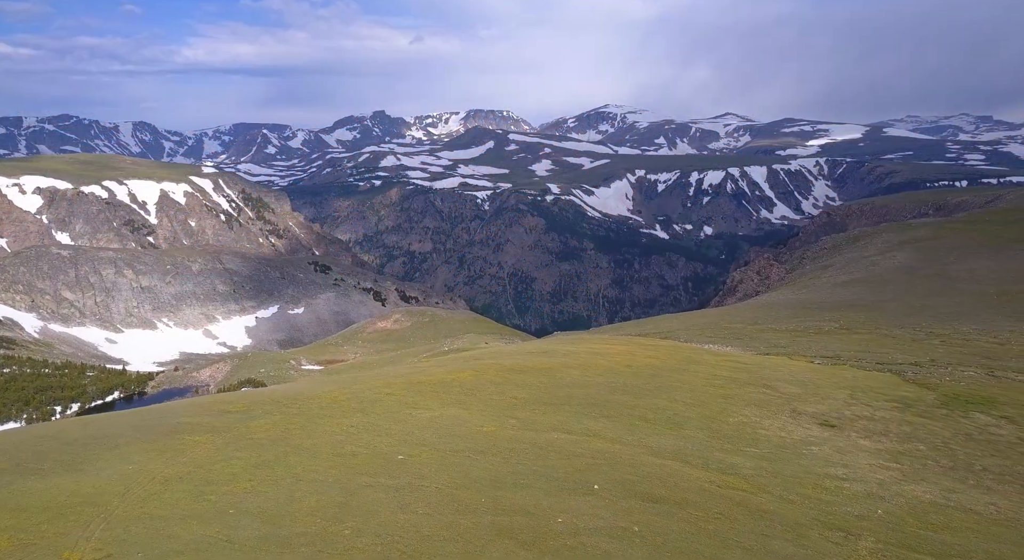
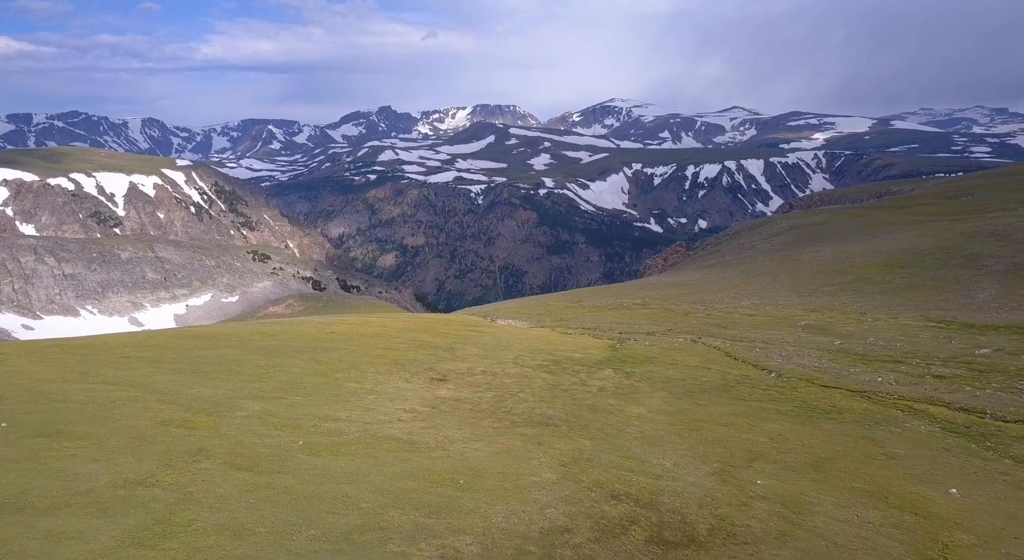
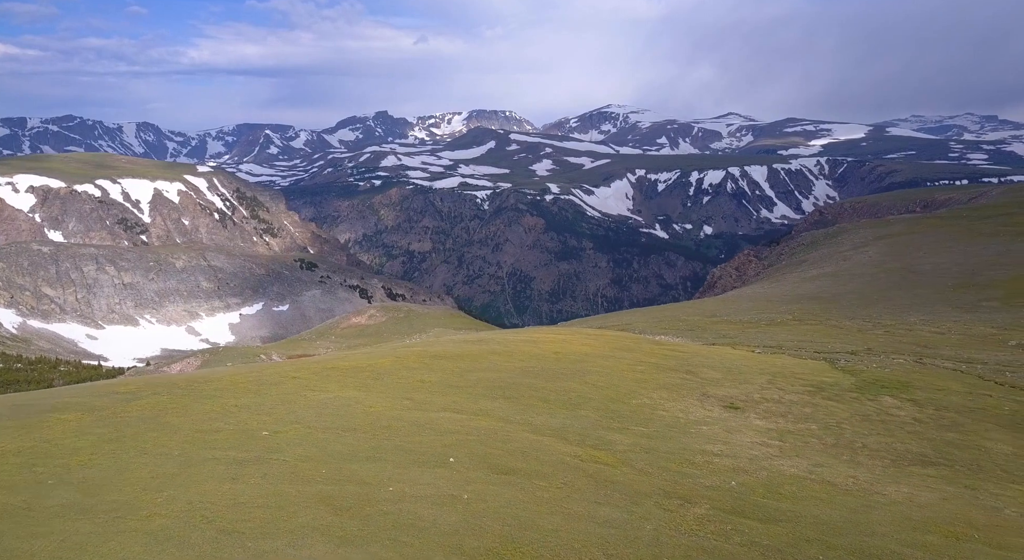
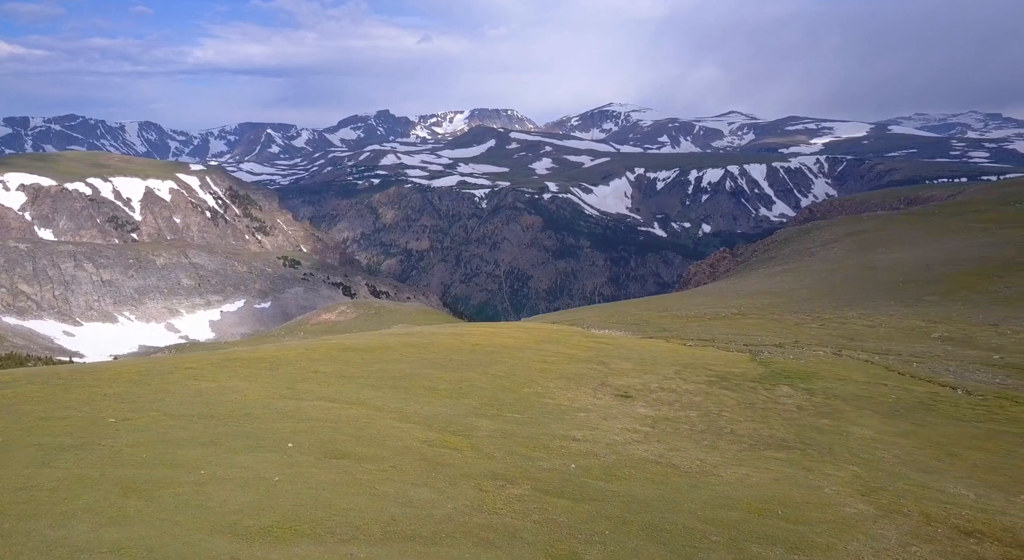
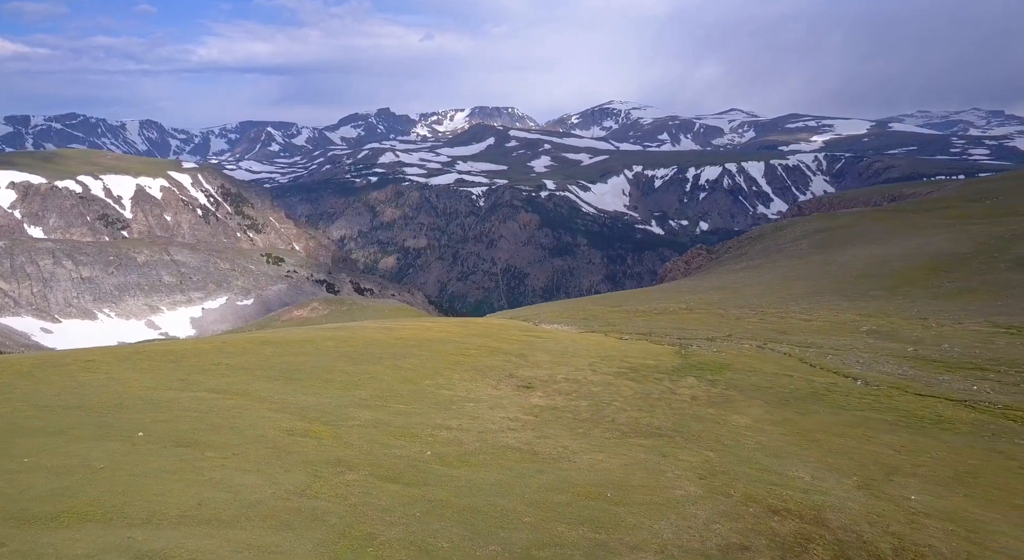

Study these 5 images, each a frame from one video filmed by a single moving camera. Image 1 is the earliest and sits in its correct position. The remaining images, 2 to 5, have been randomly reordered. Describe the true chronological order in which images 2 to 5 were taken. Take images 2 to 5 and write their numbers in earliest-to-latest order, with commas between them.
3, 4, 5, 2
